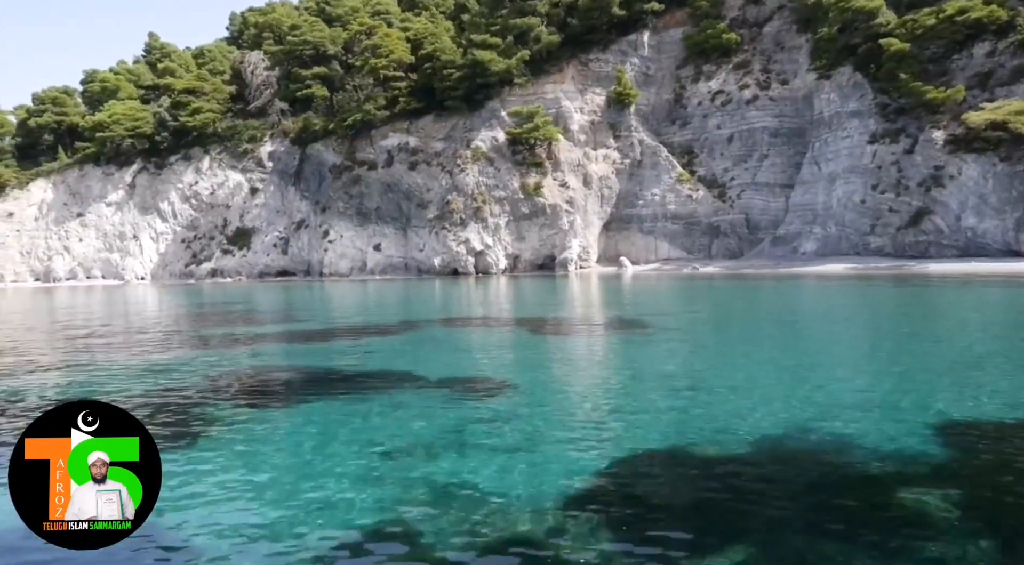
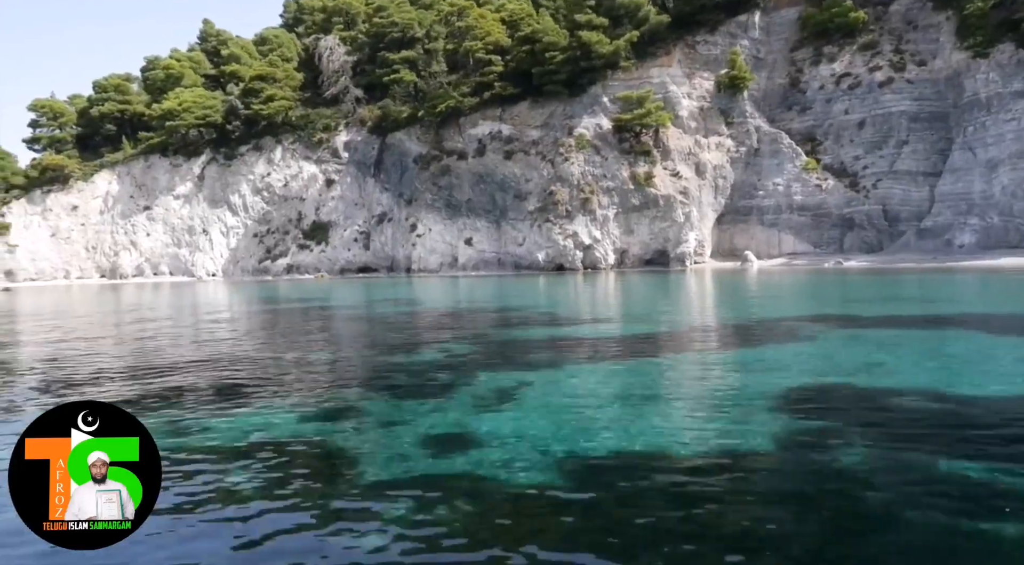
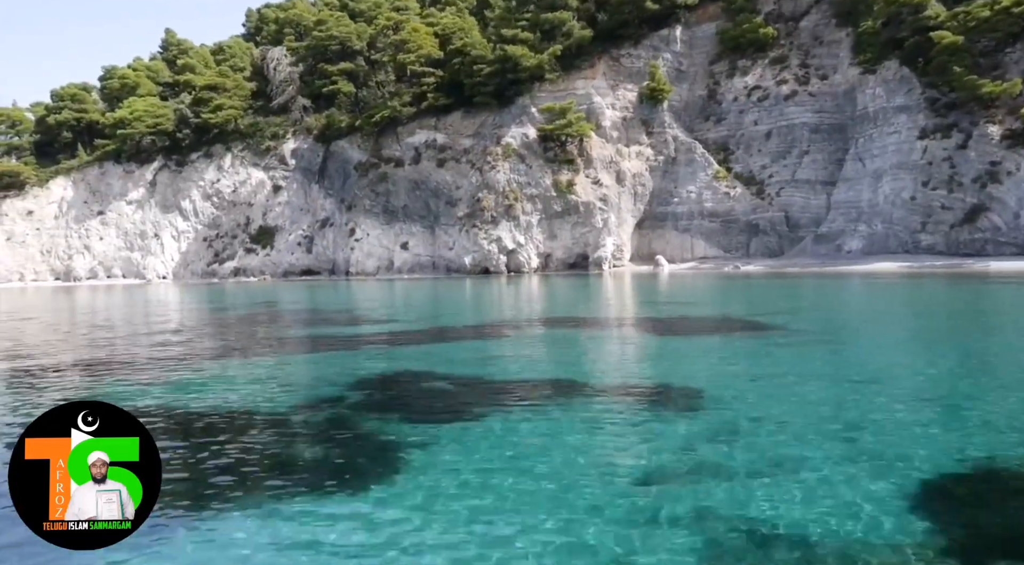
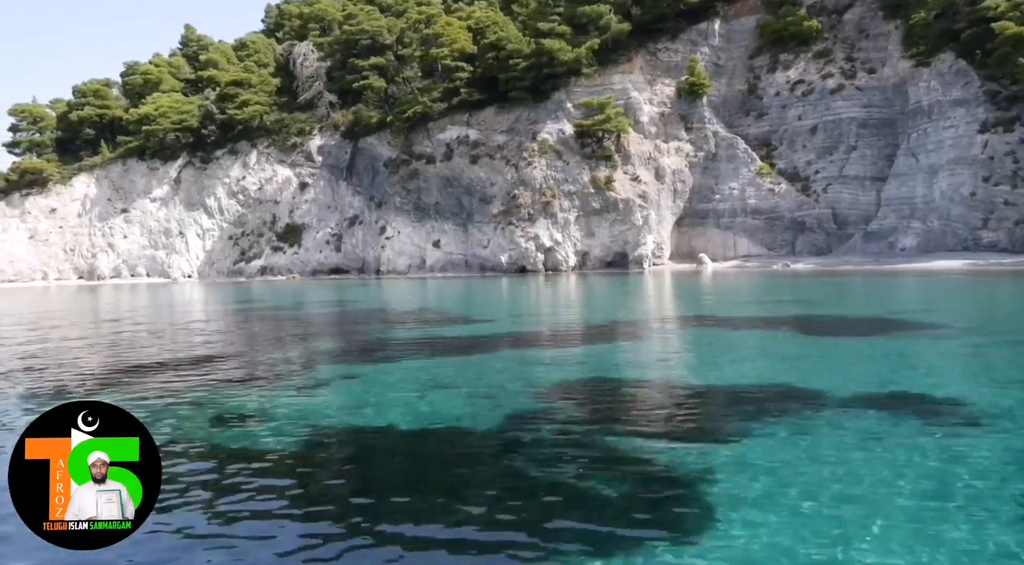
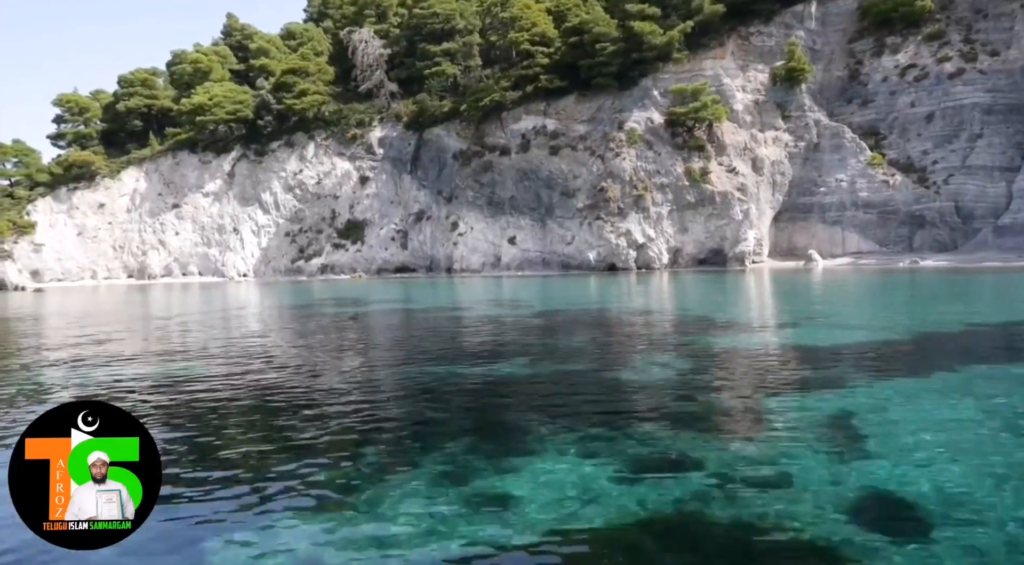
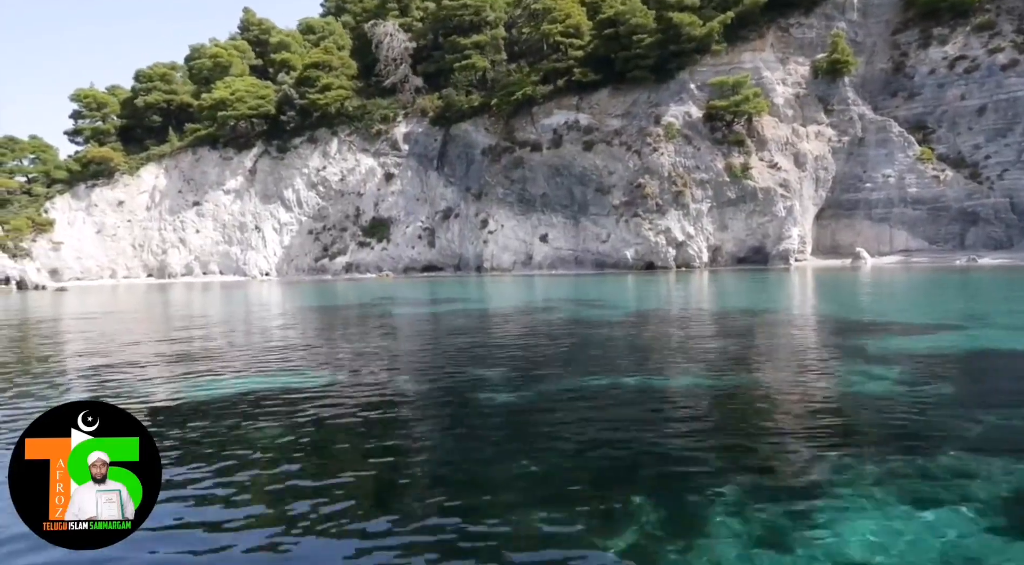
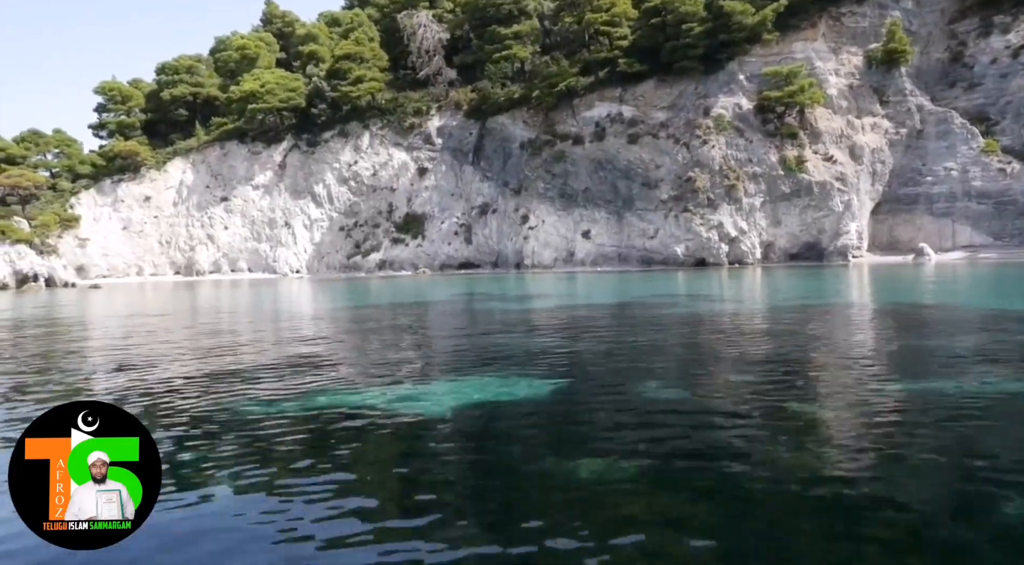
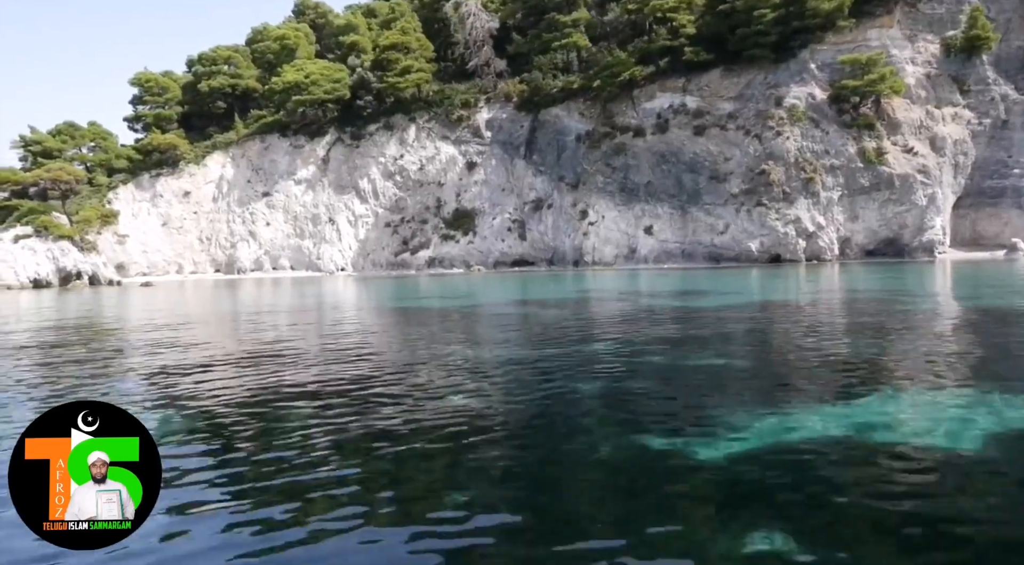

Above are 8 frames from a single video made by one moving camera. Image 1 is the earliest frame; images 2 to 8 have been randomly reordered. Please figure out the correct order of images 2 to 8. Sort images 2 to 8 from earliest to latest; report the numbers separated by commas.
3, 4, 2, 5, 6, 7, 8
